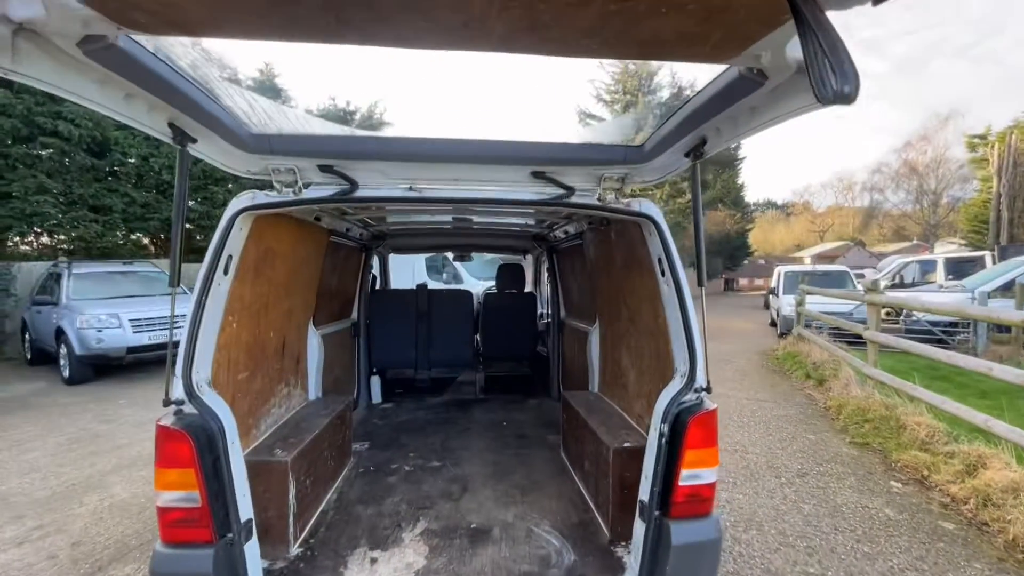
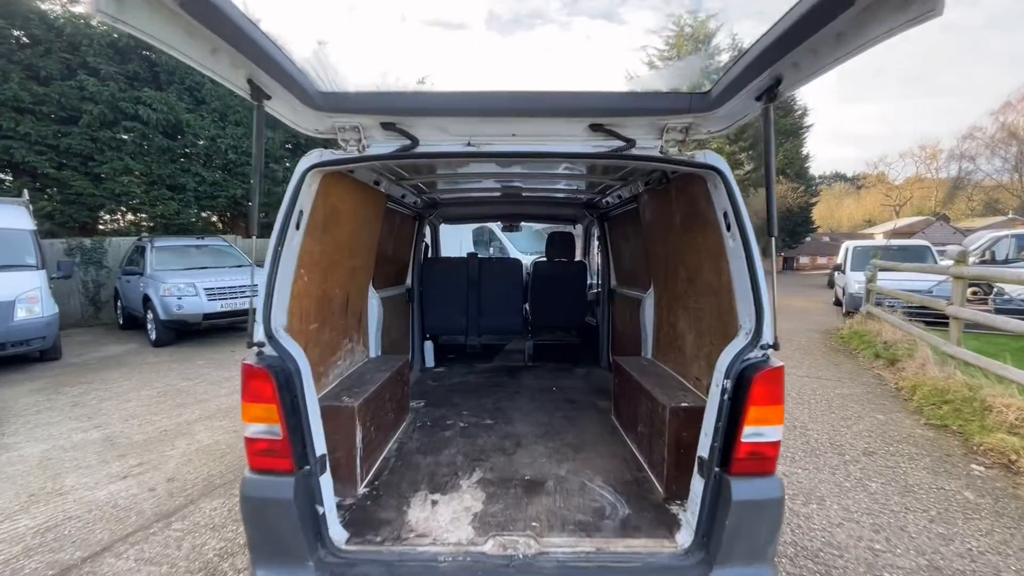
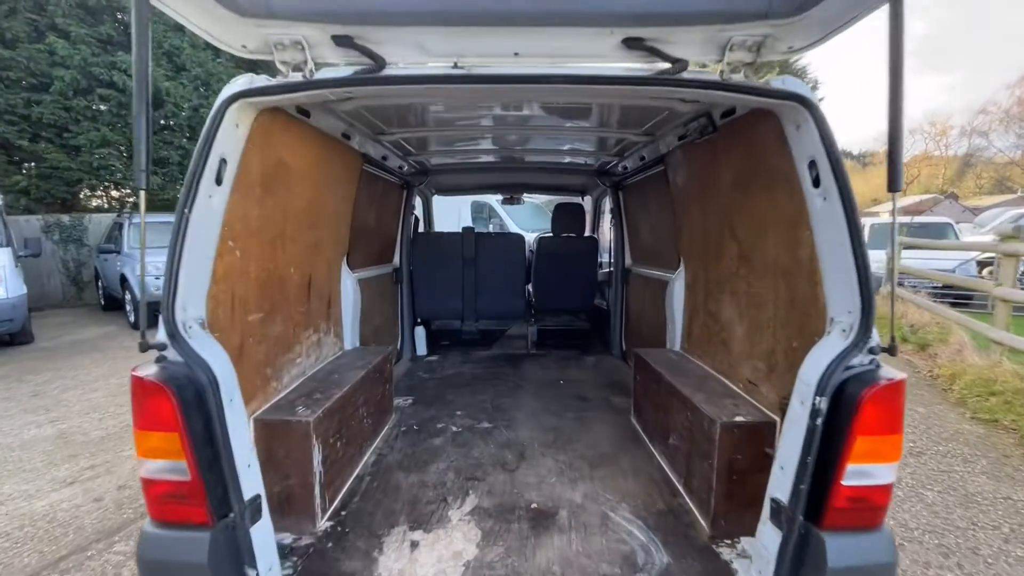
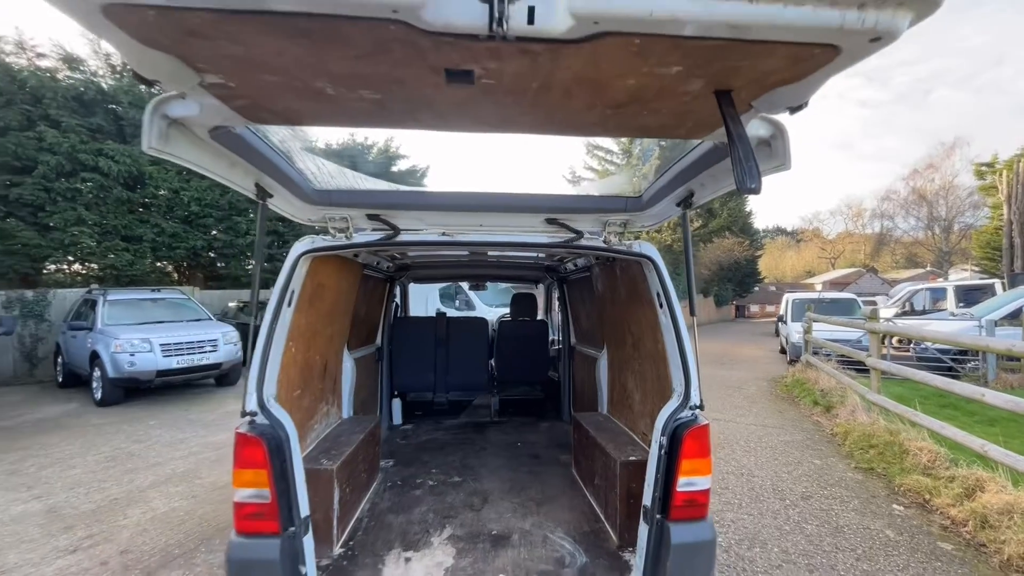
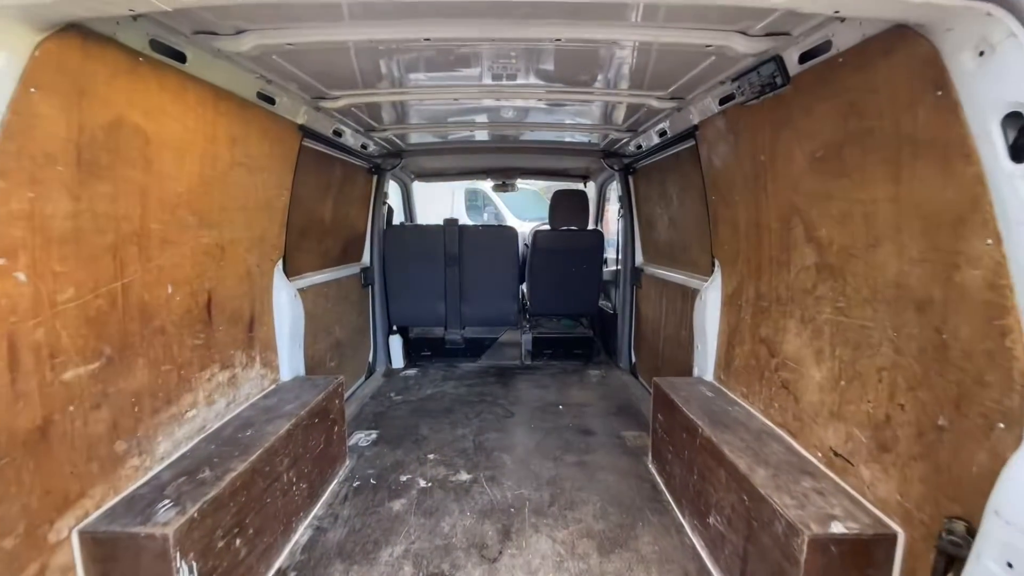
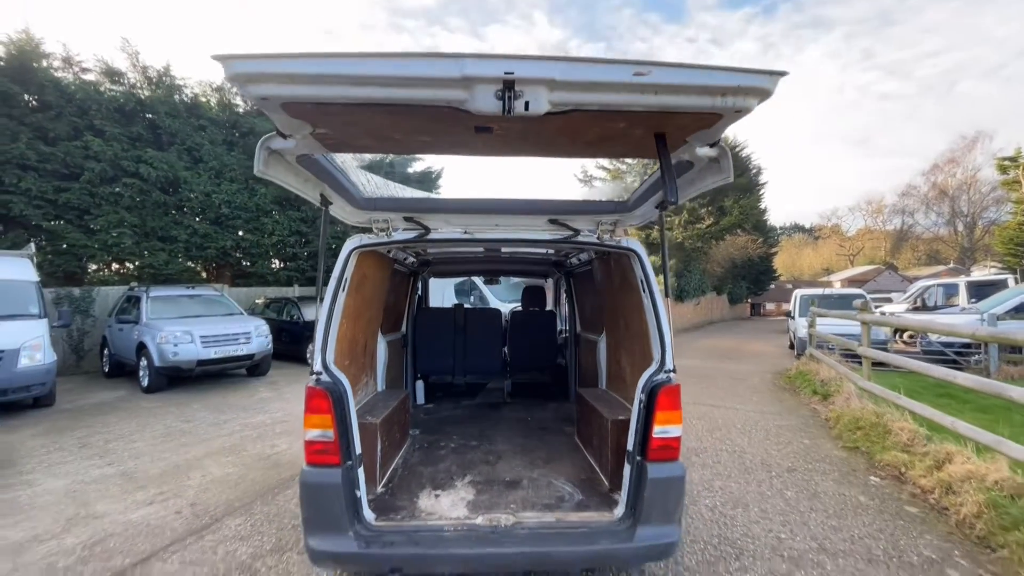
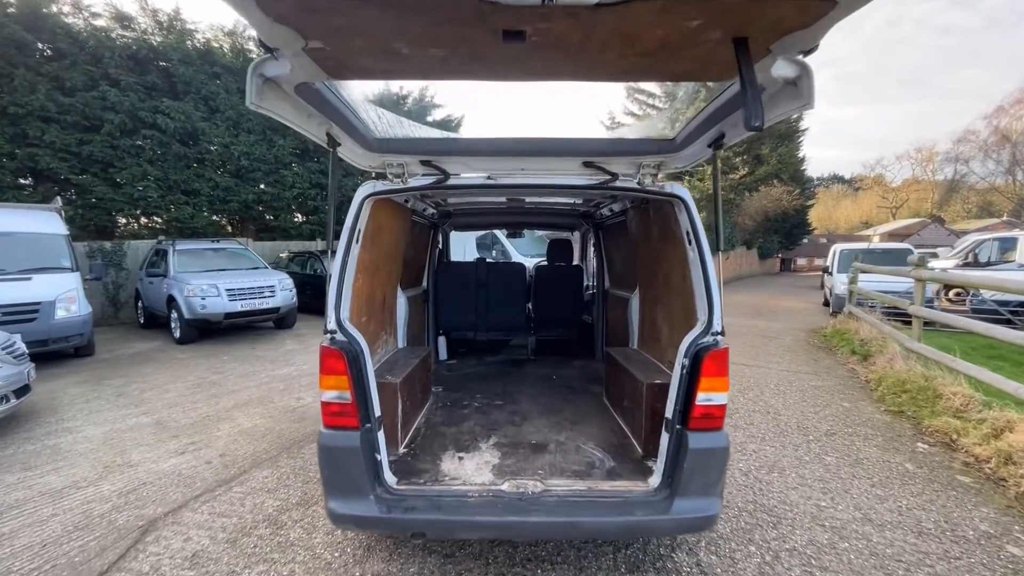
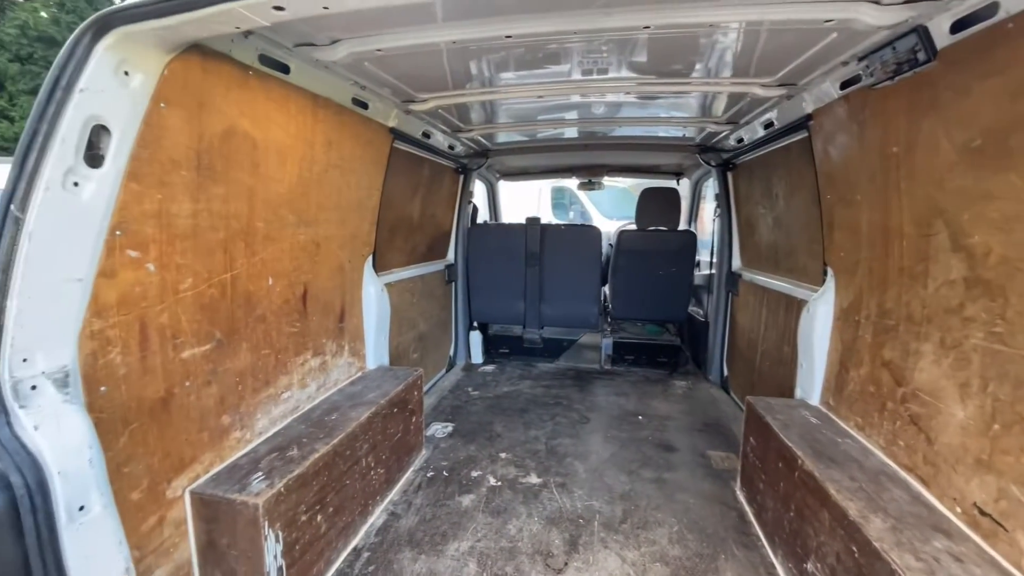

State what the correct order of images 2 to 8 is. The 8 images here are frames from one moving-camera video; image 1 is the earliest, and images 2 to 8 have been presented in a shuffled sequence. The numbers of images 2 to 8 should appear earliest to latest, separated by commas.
4, 6, 7, 2, 3, 5, 8
